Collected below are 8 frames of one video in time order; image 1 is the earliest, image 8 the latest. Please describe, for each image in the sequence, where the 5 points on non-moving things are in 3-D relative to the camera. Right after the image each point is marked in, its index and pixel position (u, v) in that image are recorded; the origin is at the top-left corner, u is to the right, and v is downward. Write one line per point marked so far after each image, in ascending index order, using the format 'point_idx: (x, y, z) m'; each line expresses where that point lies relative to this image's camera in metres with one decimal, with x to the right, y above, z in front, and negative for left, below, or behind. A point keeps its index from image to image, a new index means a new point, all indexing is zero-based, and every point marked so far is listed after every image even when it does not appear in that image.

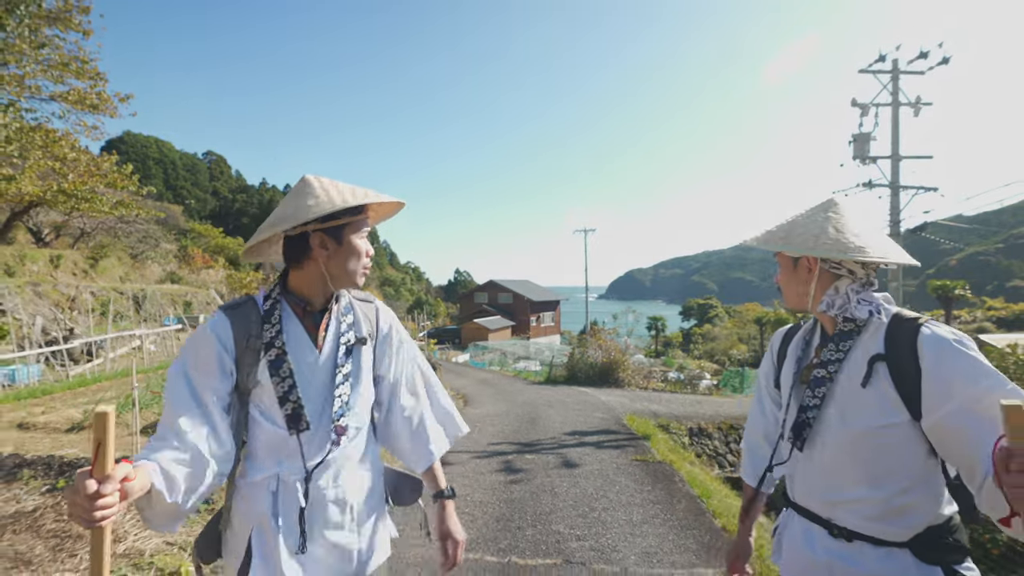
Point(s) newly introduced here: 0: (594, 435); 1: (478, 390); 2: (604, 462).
0: (+1.2, -2.2, +7.3) m
1: (-0.9, -2.8, +13.7) m
2: (+1.1, -2.0, +5.6) m
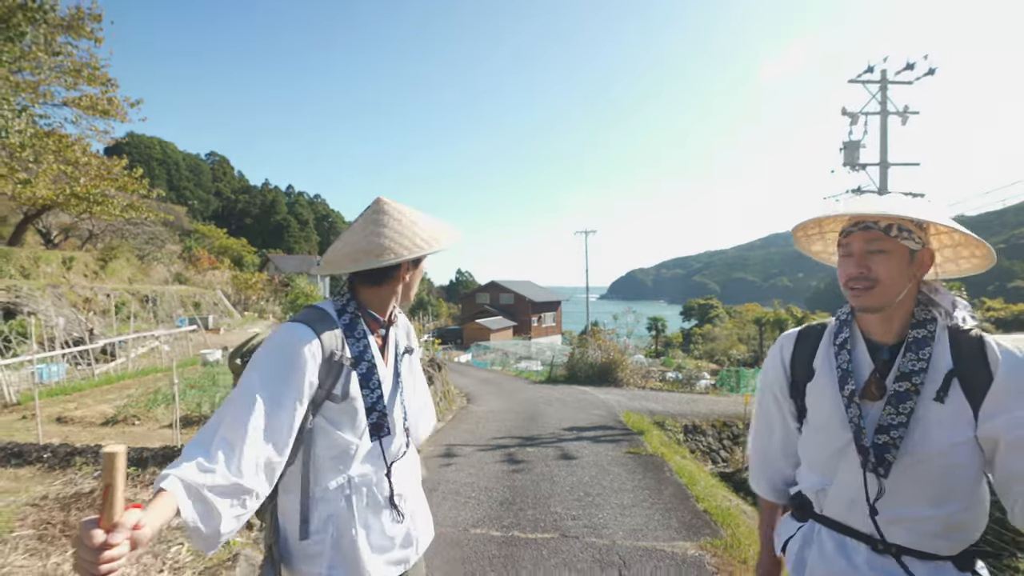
0: (+1.2, -2.3, +7.7) m
1: (-0.9, -2.9, +14.1) m
2: (+1.1, -2.1, +6.1) m
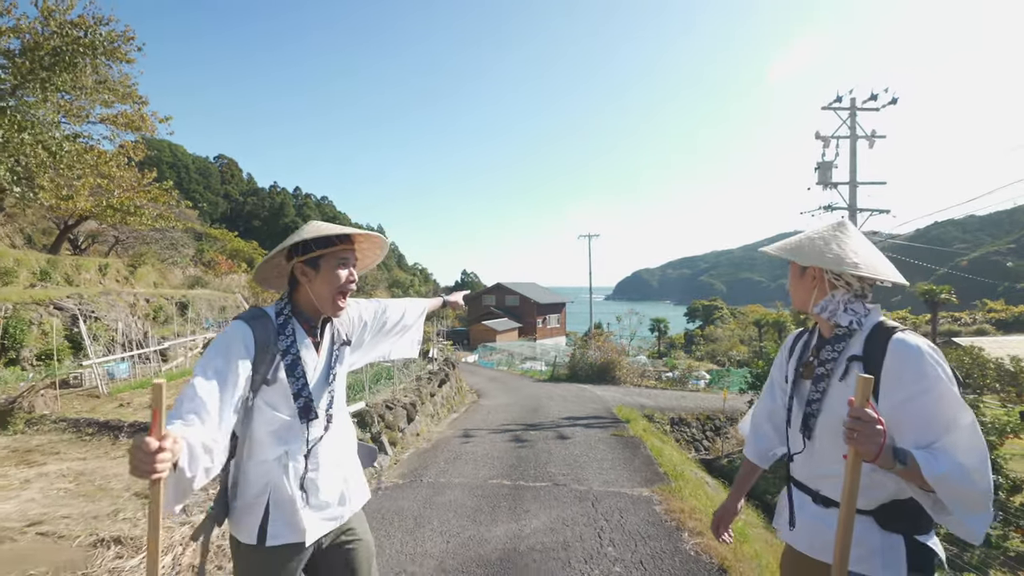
0: (+1.4, -2.4, +9.0) m
1: (-0.7, -3.1, +15.5) m
2: (+1.2, -2.2, +7.4) m
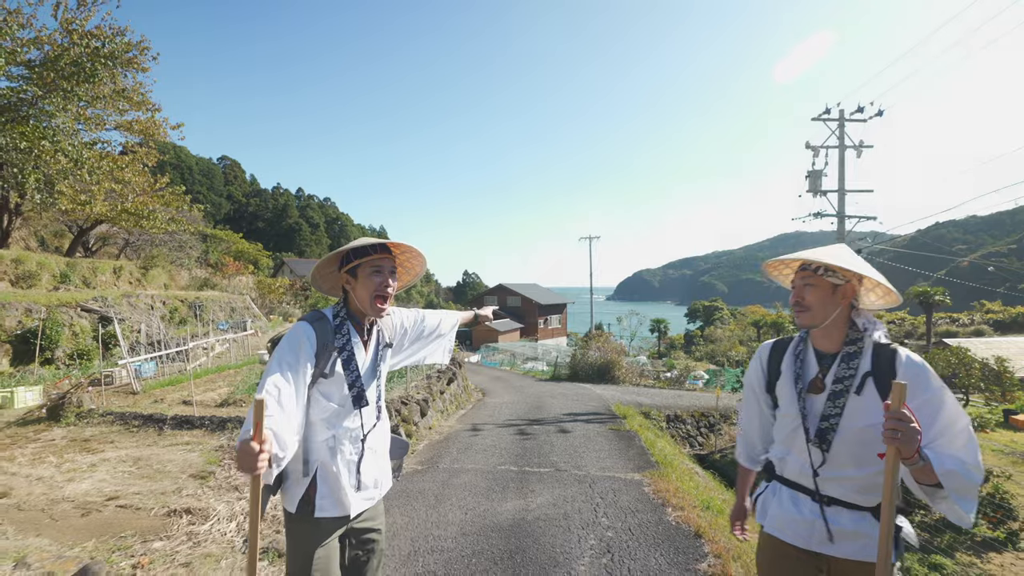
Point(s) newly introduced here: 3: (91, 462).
0: (+1.4, -2.5, +9.7) m
1: (-0.6, -3.2, +16.1) m
2: (+1.3, -2.3, +8.0) m
3: (-4.5, -1.9, +5.3) m
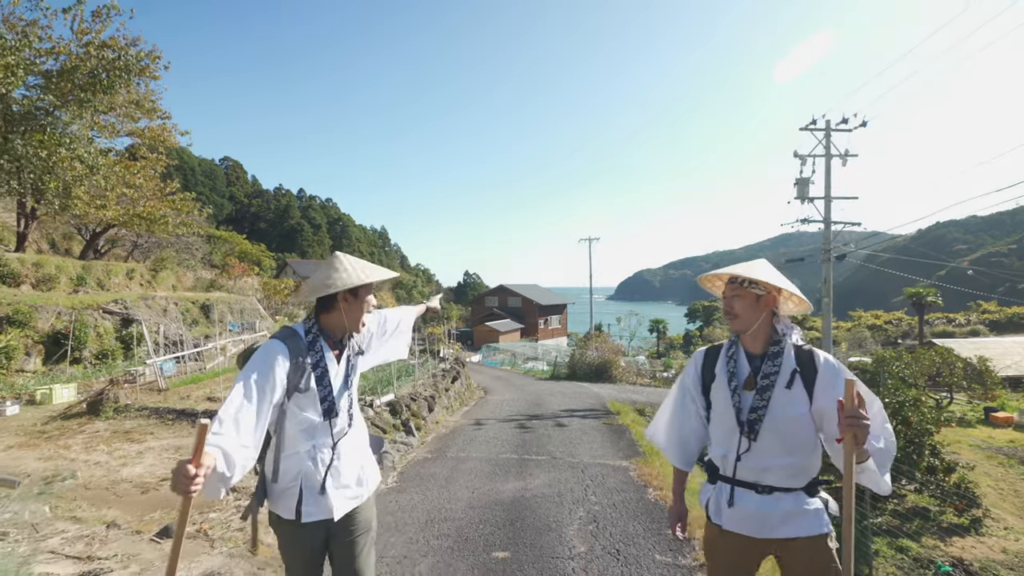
0: (+1.5, -2.6, +10.3) m
1: (-0.6, -3.2, +16.7) m
2: (+1.3, -2.4, +8.7) m
3: (-4.5, -2.0, +5.9) m
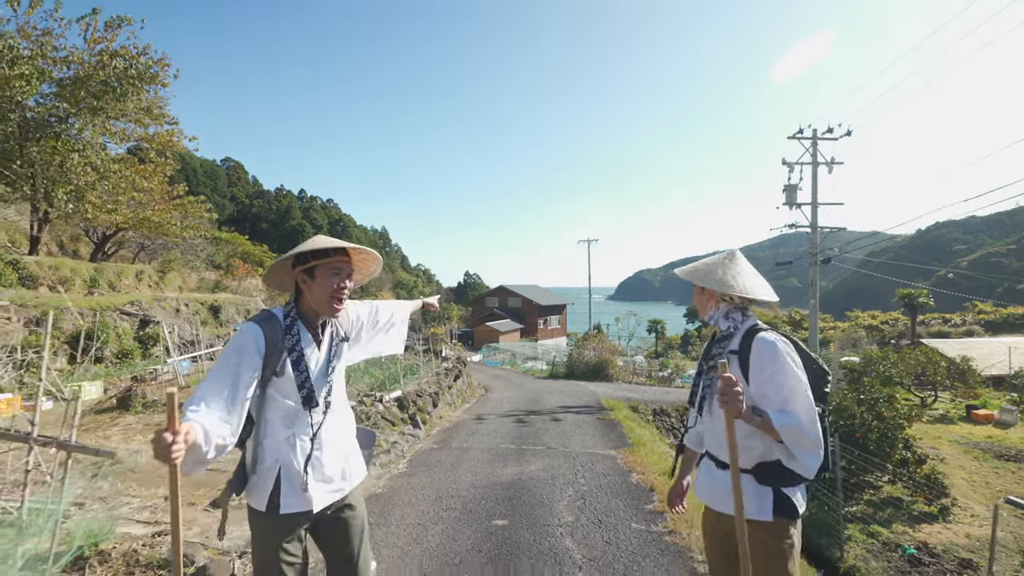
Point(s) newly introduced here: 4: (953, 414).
0: (+1.4, -2.7, +10.9) m
1: (-0.6, -3.3, +17.3) m
2: (+1.2, -2.5, +9.3) m
3: (-4.6, -2.0, +6.5) m
4: (+14.4, -4.1, +16.0) m
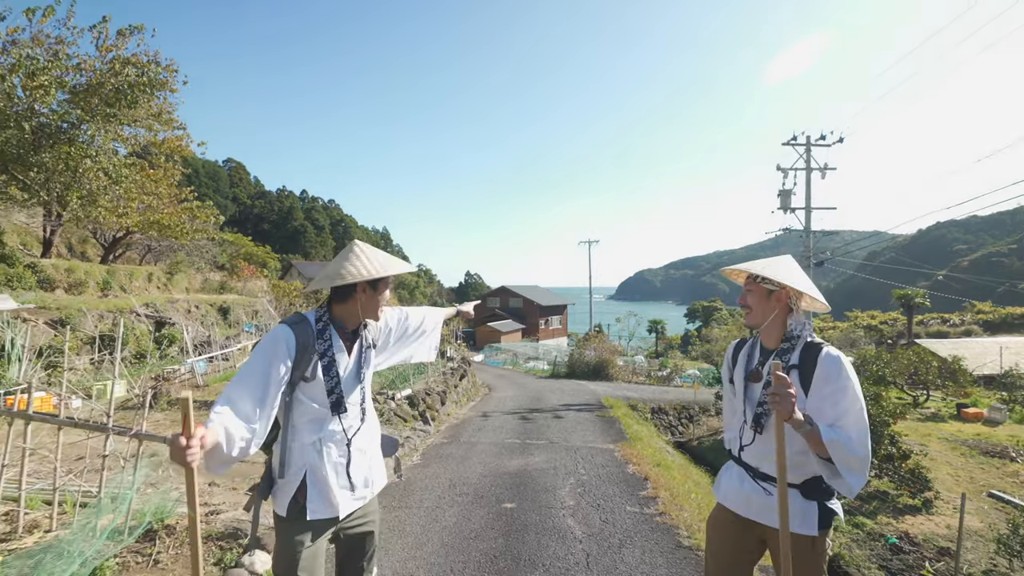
0: (+1.5, -2.7, +11.4) m
1: (-0.5, -3.4, +17.8) m
2: (+1.3, -2.6, +9.7) m
3: (-4.5, -2.1, +7.0) m
4: (+14.5, -4.2, +16.4) m
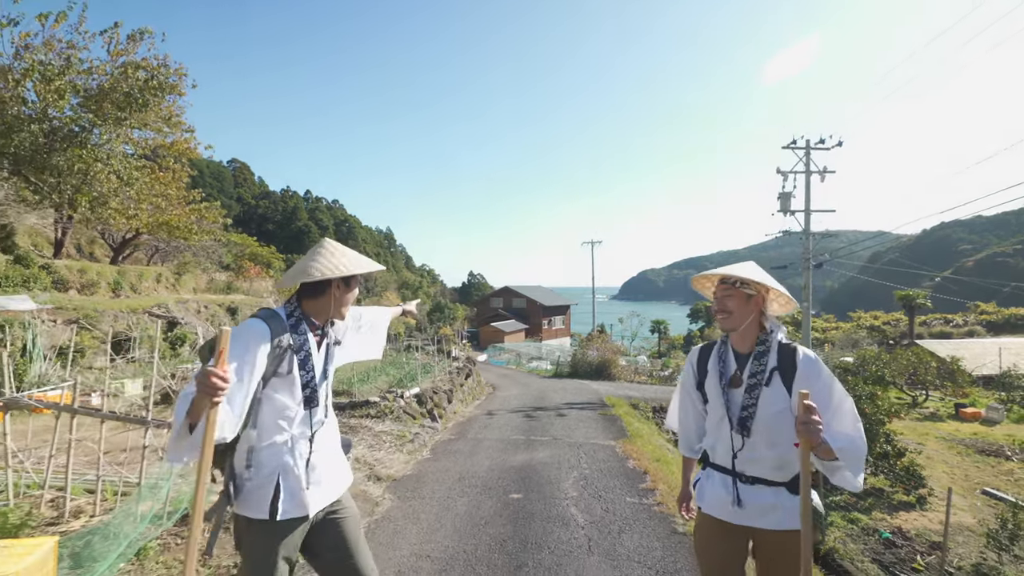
0: (+1.6, -2.8, +11.6) m
1: (-0.4, -3.4, +18.1) m
2: (+1.4, -2.6, +10.0) m
3: (-4.4, -2.1, +7.3) m
4: (+14.6, -4.2, +16.6) m
